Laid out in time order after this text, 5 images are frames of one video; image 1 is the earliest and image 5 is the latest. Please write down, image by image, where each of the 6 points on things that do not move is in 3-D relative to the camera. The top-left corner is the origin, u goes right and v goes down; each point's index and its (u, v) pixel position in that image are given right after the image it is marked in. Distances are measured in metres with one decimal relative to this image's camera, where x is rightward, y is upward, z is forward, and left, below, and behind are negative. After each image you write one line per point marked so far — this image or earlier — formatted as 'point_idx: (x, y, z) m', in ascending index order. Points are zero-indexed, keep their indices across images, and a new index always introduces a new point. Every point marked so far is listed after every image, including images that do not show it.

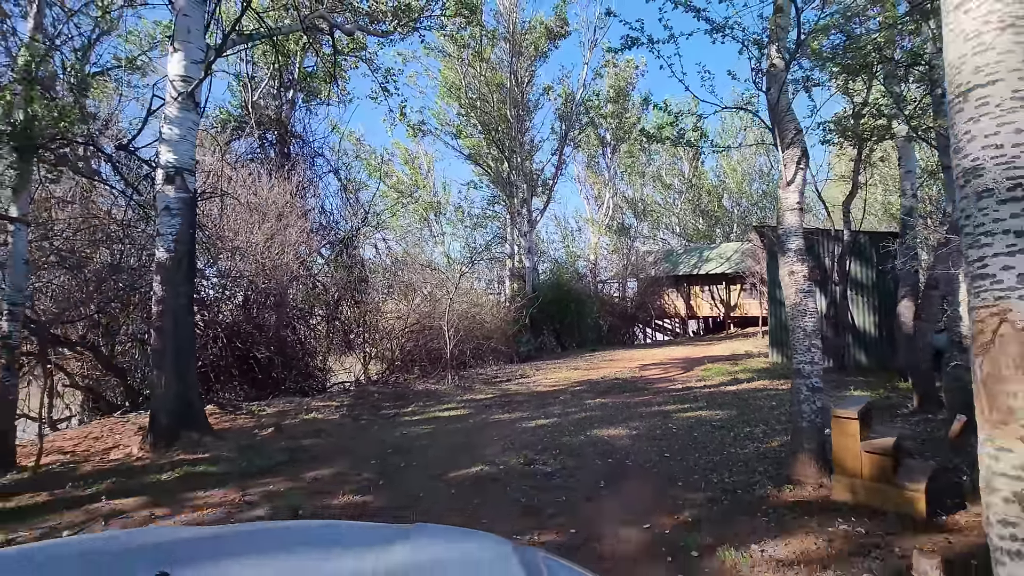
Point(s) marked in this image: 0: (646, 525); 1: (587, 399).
0: (+1.0, -1.7, +3.9) m
1: (+1.2, -1.8, +8.4) m
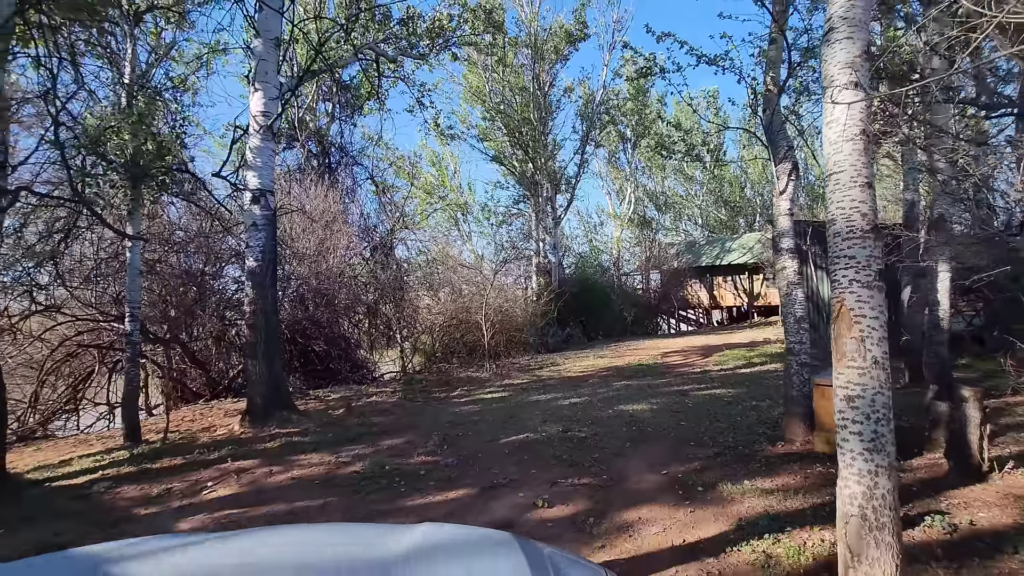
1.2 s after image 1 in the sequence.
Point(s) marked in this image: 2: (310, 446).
0: (+1.4, -1.7, +4.9) m
1: (+1.8, -1.7, +9.4) m
2: (-2.5, -2.0, +6.5) m
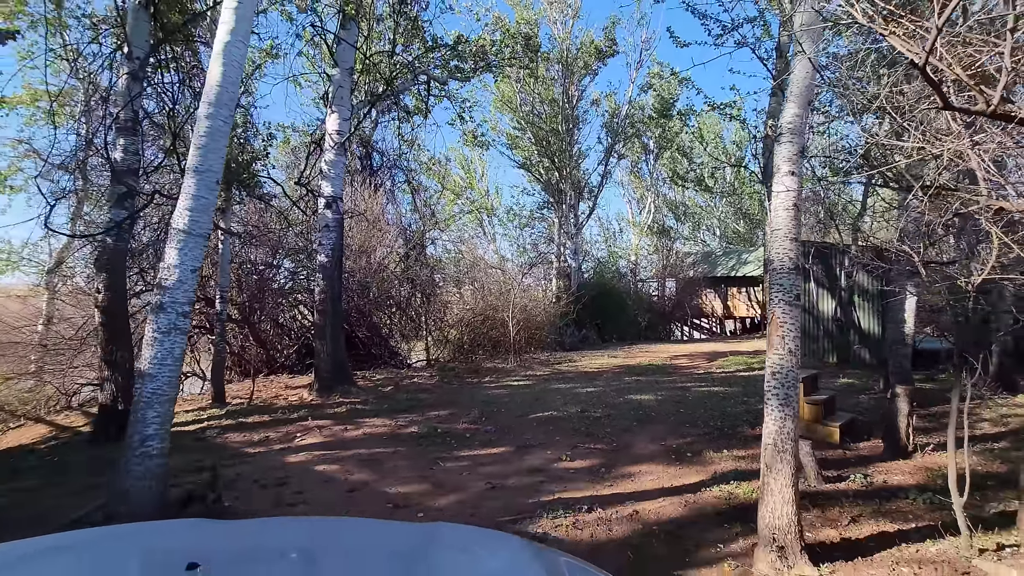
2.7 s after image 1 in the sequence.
0: (+1.8, -1.8, +6.2) m
1: (+2.3, -1.8, +10.7) m
2: (-2.1, -1.9, +7.9) m
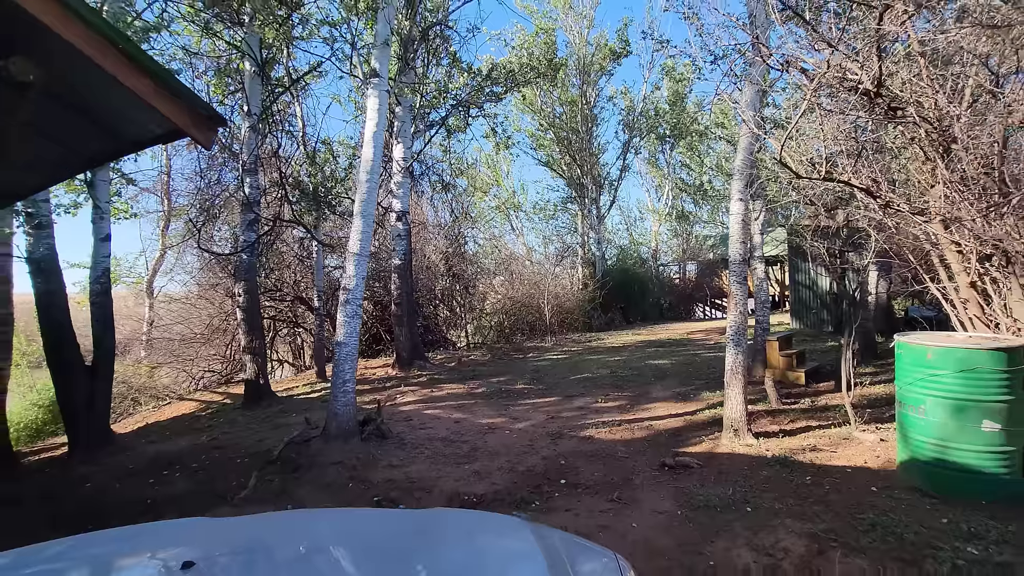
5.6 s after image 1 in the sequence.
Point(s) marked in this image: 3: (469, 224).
0: (+2.5, -1.6, +8.2) m
1: (+3.3, -1.5, +12.7) m
2: (-1.3, -1.8, +10.2) m
3: (-1.4, +2.1, +17.3) m
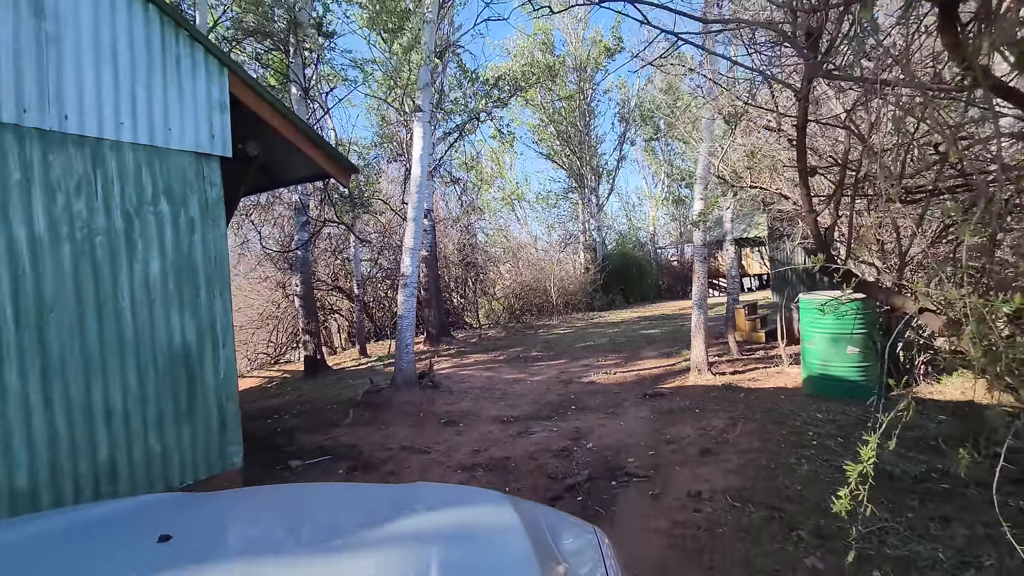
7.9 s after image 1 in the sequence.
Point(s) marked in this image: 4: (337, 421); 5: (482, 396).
0: (+2.9, -1.2, +10.1) m
1: (+3.6, -1.0, +14.6) m
2: (-0.9, -1.5, +12.1) m
3: (-1.2, +2.6, +19.1) m
4: (-2.3, -1.7, +6.8) m
5: (-0.4, -1.6, +7.6) m
